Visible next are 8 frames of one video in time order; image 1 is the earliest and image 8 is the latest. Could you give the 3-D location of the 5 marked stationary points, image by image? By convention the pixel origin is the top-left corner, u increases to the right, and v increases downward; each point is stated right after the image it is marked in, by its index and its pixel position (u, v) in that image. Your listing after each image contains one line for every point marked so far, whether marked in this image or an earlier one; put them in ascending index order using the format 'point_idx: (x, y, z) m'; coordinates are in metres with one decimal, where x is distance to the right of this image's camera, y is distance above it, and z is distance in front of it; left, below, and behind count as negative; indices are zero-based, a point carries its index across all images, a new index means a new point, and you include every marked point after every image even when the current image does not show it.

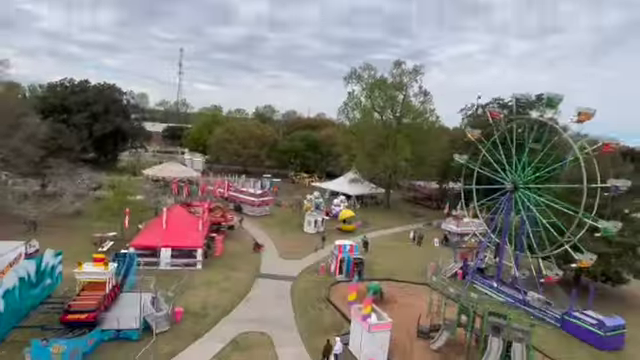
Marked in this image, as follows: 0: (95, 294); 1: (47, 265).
0: (-10.4, -5.2, +17.8) m
1: (-13.4, -4.2, +18.8) m
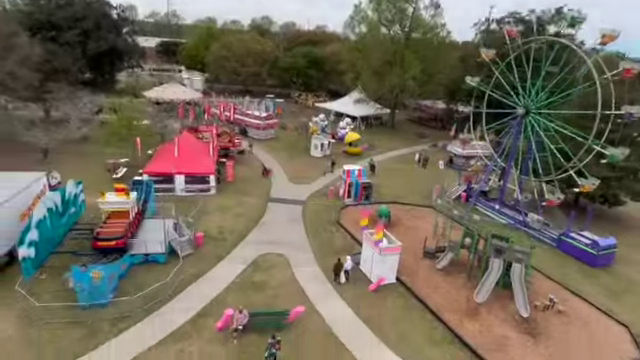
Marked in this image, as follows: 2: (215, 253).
0: (-9.8, -2.0, +18.8) m
1: (-12.7, -0.8, +19.6) m
2: (-5.4, -3.8, +19.8) m
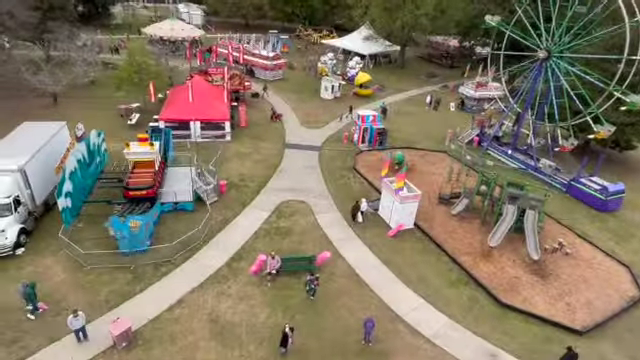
0: (-8.7, +0.5, +19.3) m
1: (-11.7, +1.8, +19.9) m
2: (-4.3, -1.1, +20.6) m
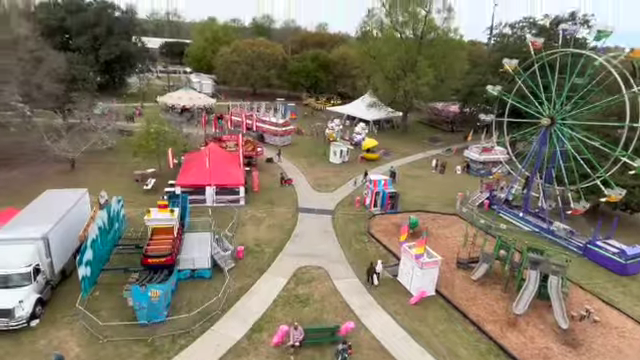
0: (-7.8, -2.9, +19.3) m
1: (-10.7, -1.6, +20.1) m
2: (-3.4, -4.6, +20.3) m
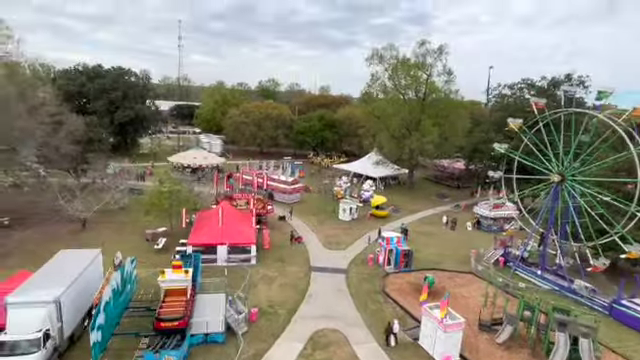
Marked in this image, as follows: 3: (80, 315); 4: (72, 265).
0: (-6.9, -5.8, +18.8) m
1: (-9.9, -4.7, +19.8) m
2: (-2.5, -7.6, +19.6) m
3: (-11.1, -6.2, +17.8) m
4: (-12.0, -4.2, +18.7) m
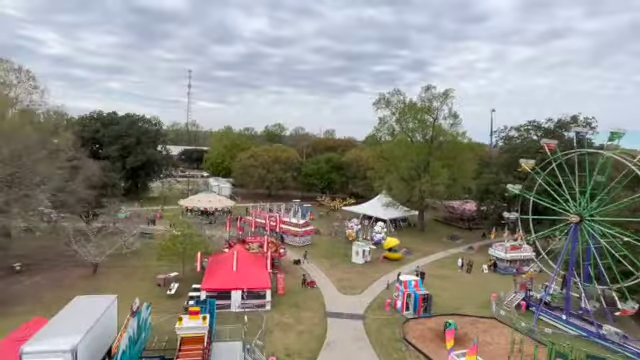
0: (-5.9, -7.9, +18.2) m
1: (-8.9, -7.0, +19.3) m
2: (-1.5, -9.8, +18.7) m
3: (-10.1, -8.3, +17.2) m
4: (-11.0, -6.3, +18.3) m
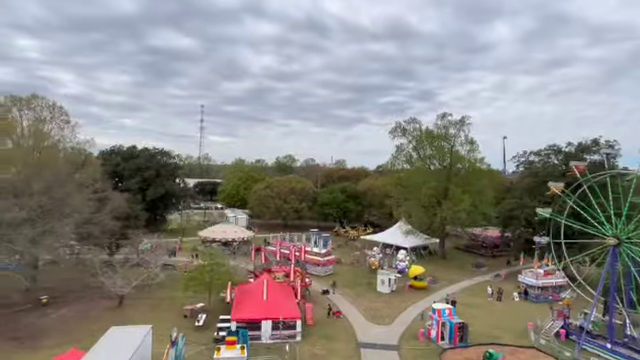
0: (-4.0, -9.1, +17.7) m
1: (-6.9, -8.4, +18.9) m
2: (+0.5, -10.9, +17.9) m
3: (-8.2, -9.5, +16.7) m
4: (-9.1, -7.6, +18.0) m
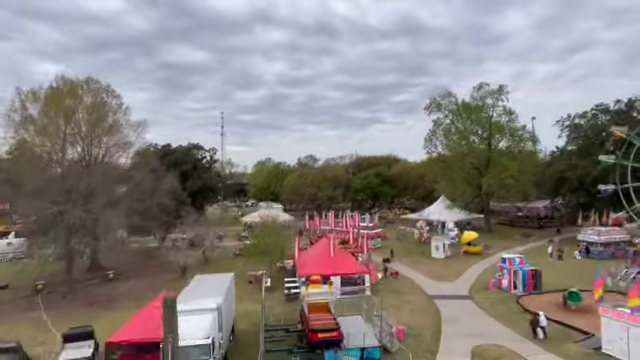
0: (+0.2, -6.2, +17.7) m
1: (-2.7, -5.6, +19.1) m
2: (+4.8, -7.7, +17.7) m
3: (-4.0, -6.7, +16.9) m
4: (-5.0, -5.0, +18.3) m
